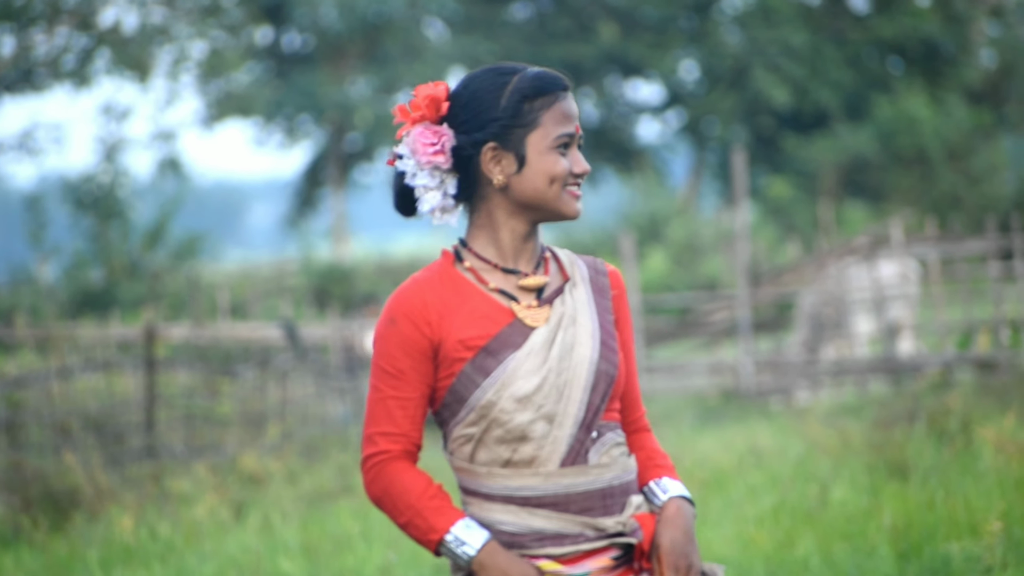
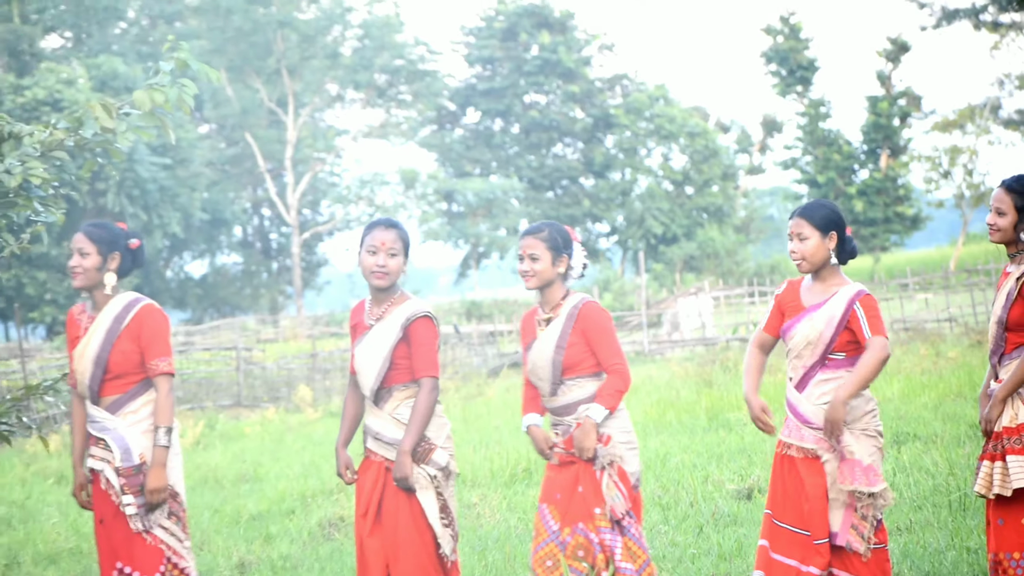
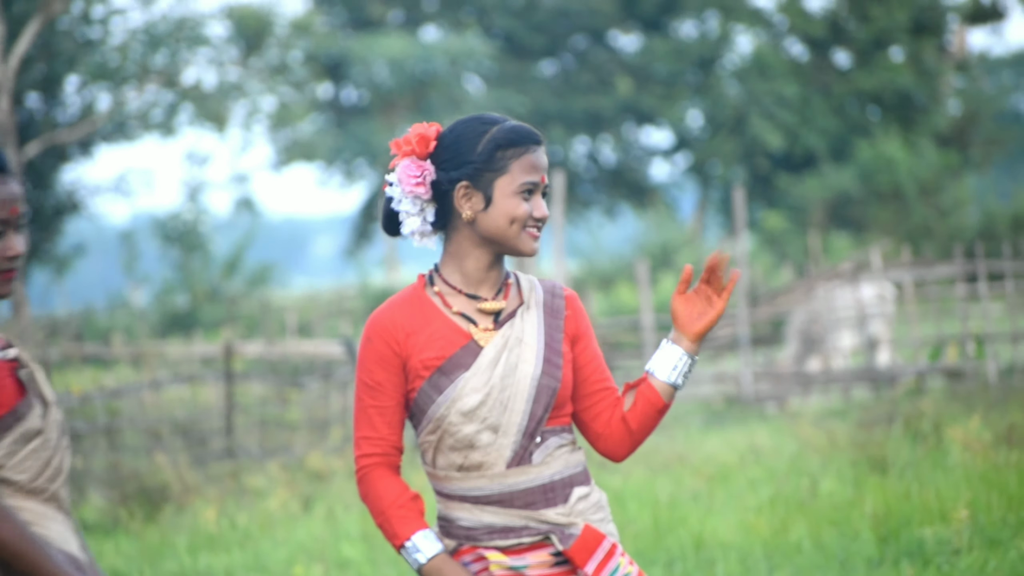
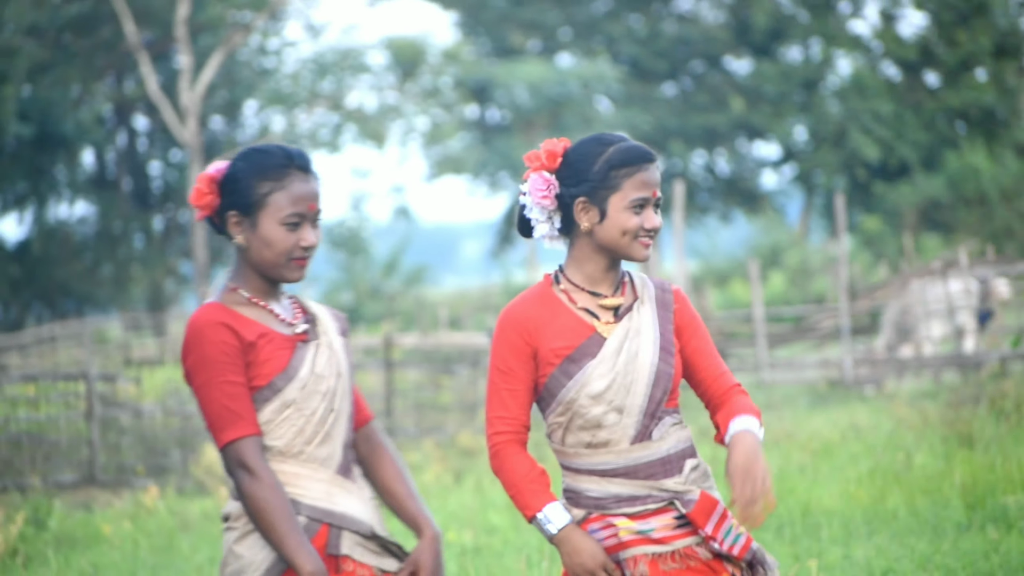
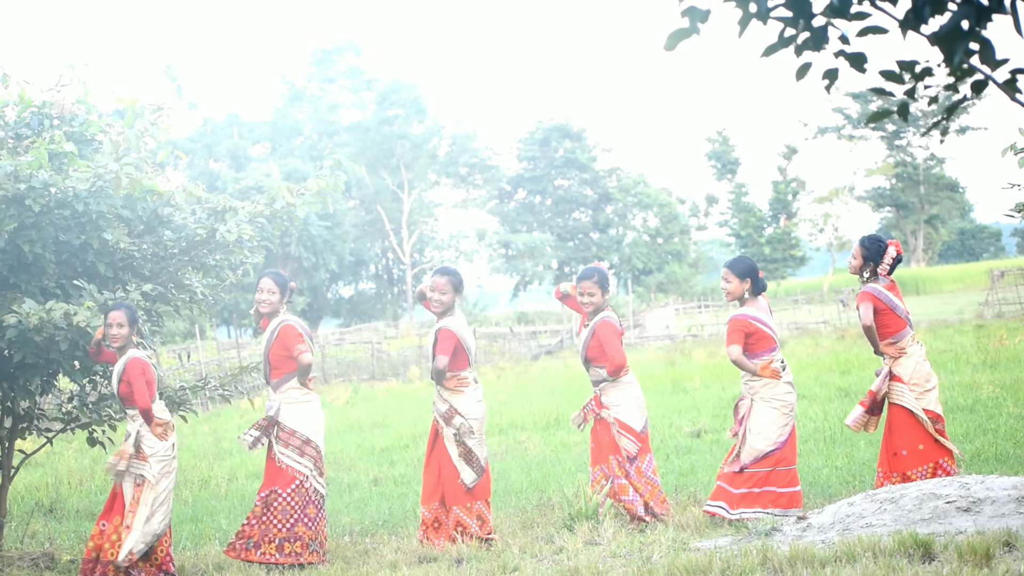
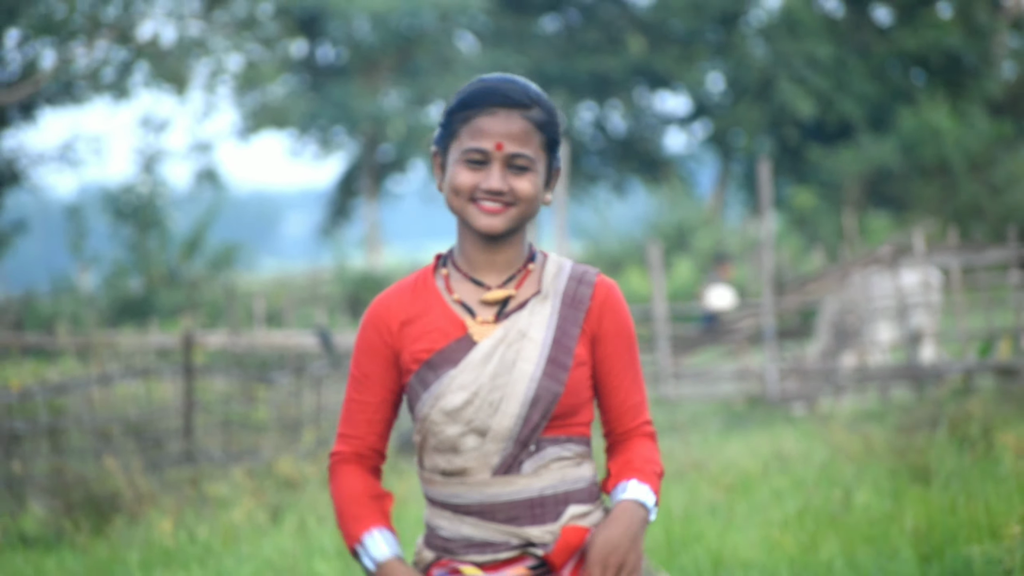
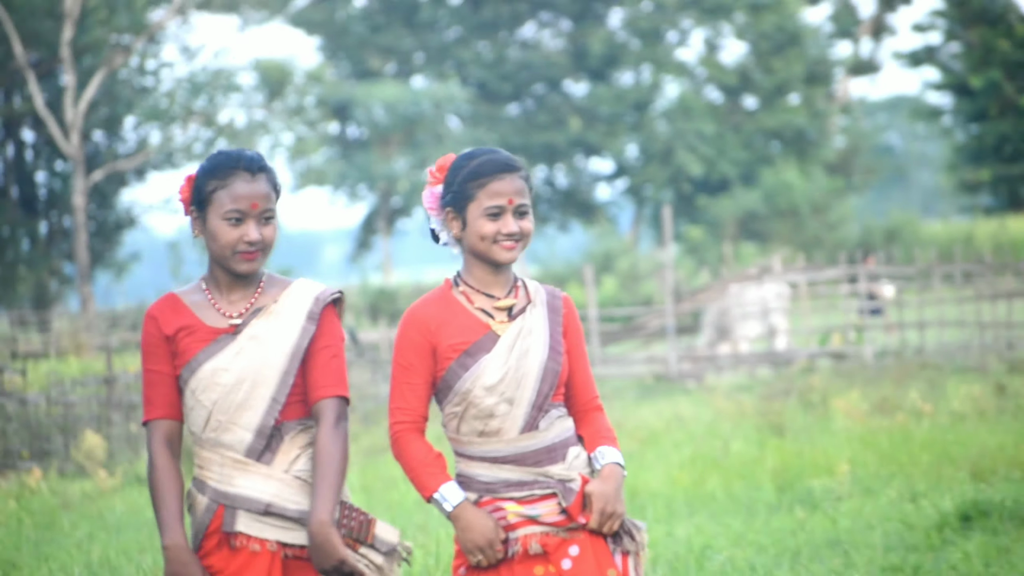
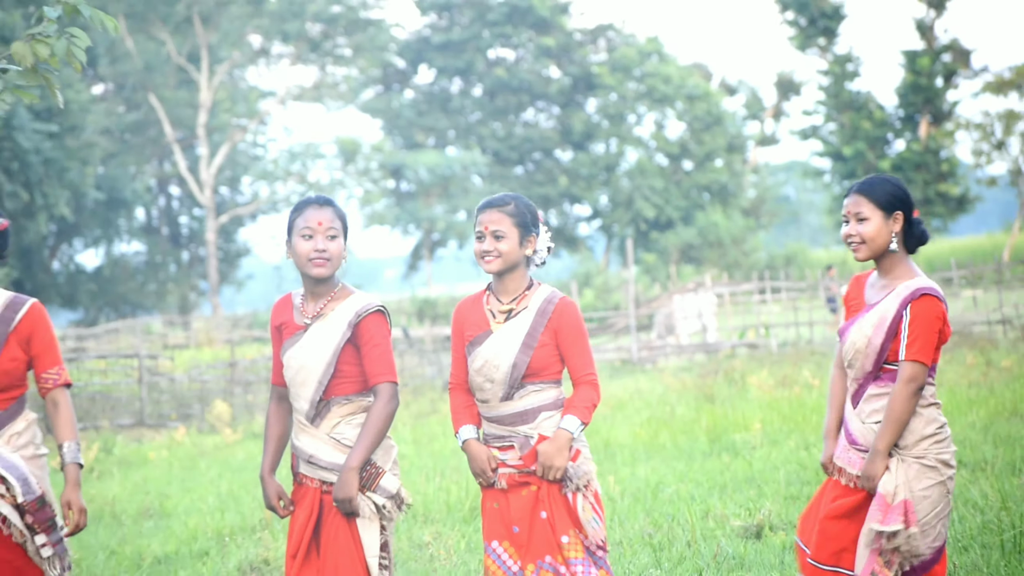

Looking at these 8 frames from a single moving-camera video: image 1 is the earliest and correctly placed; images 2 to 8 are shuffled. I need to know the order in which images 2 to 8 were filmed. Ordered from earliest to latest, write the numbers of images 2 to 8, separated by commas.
6, 3, 4, 7, 8, 2, 5
